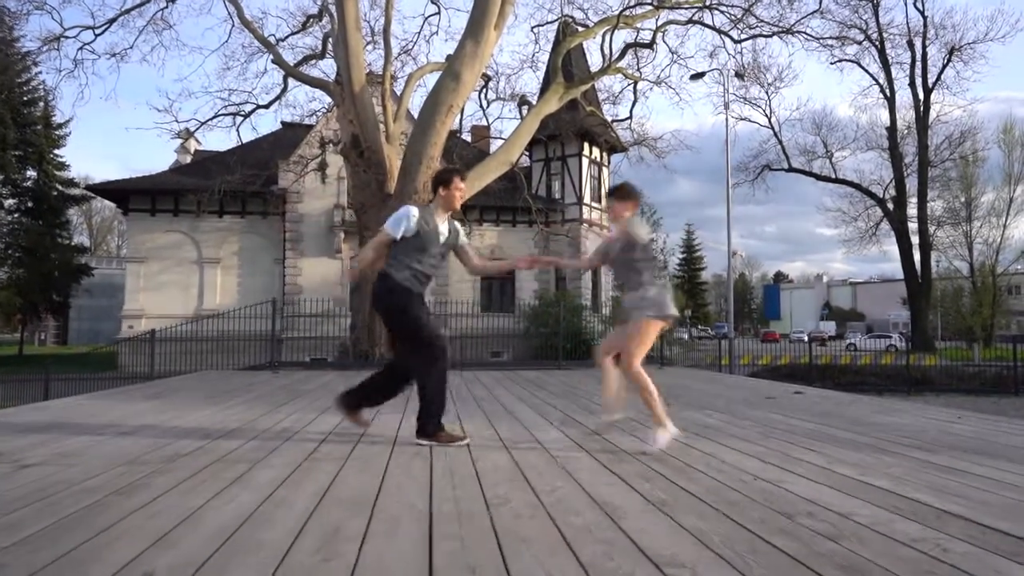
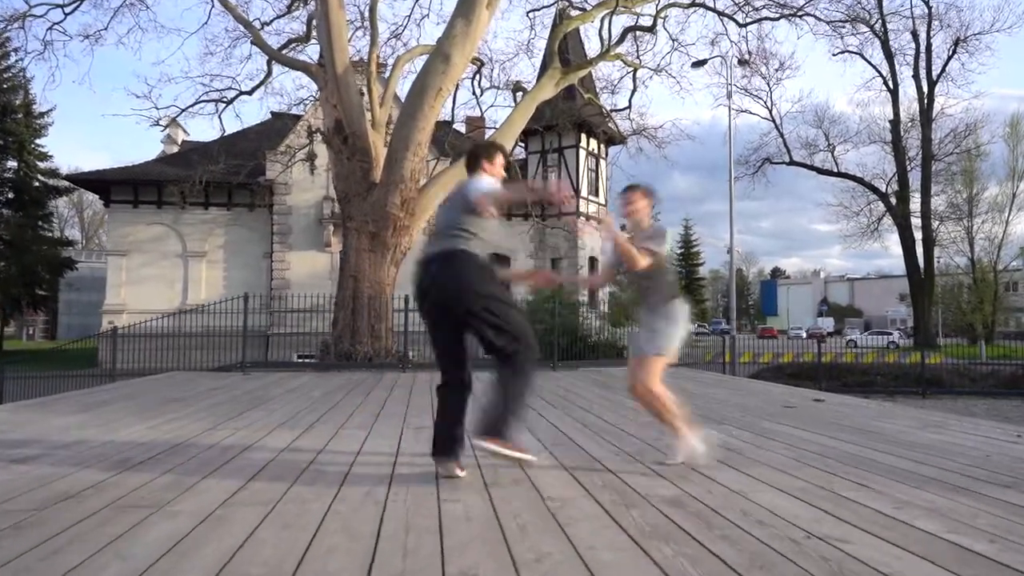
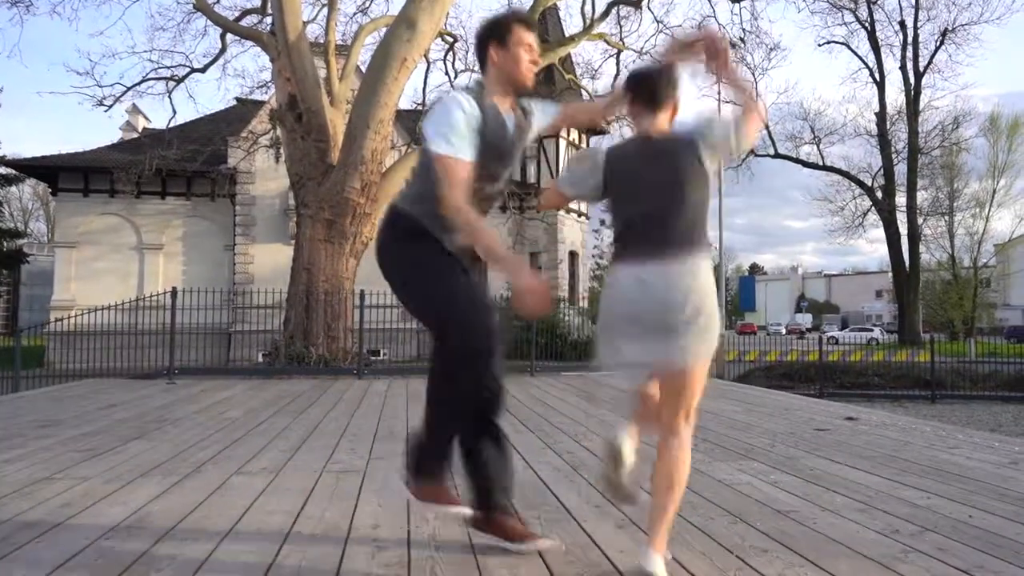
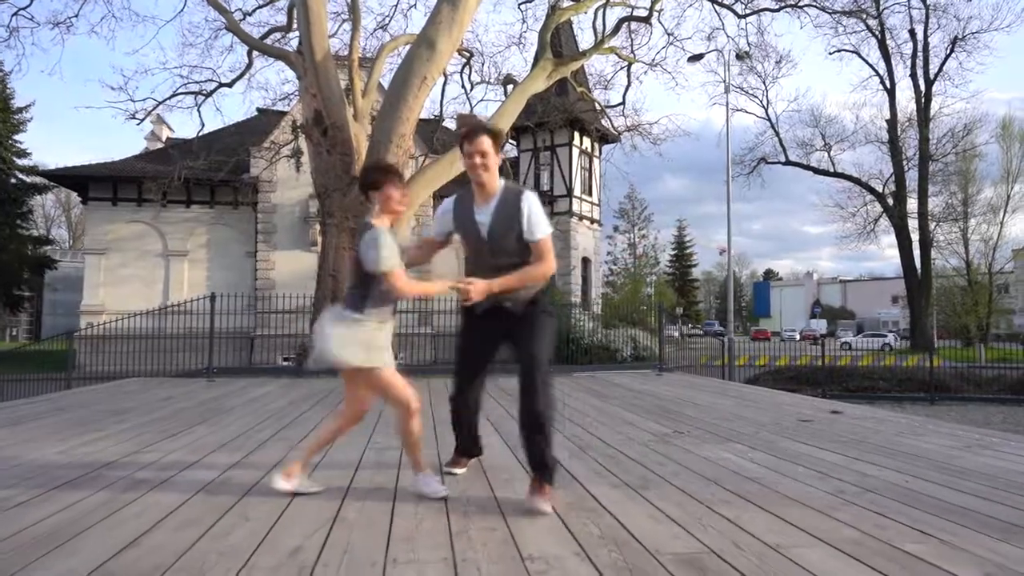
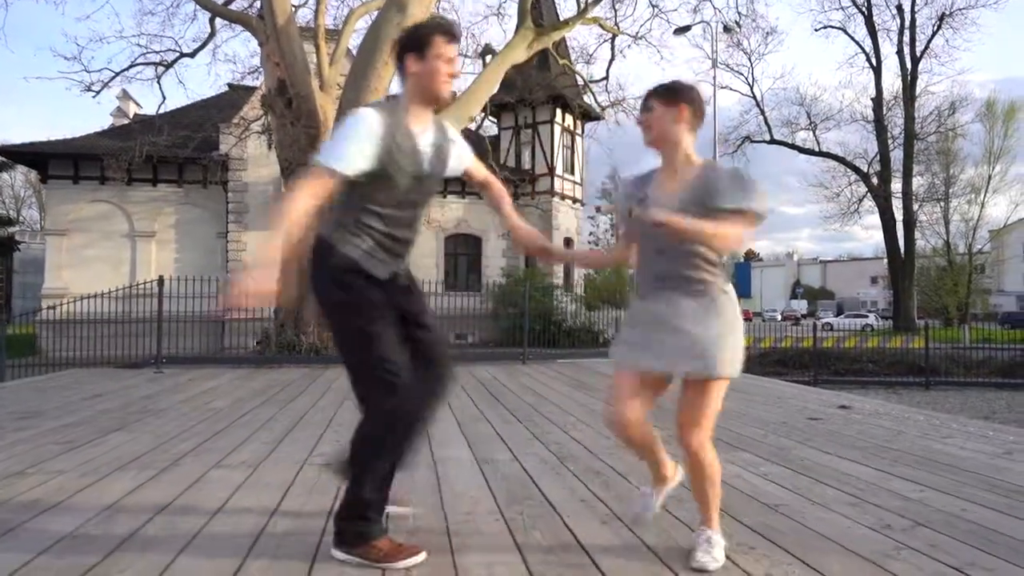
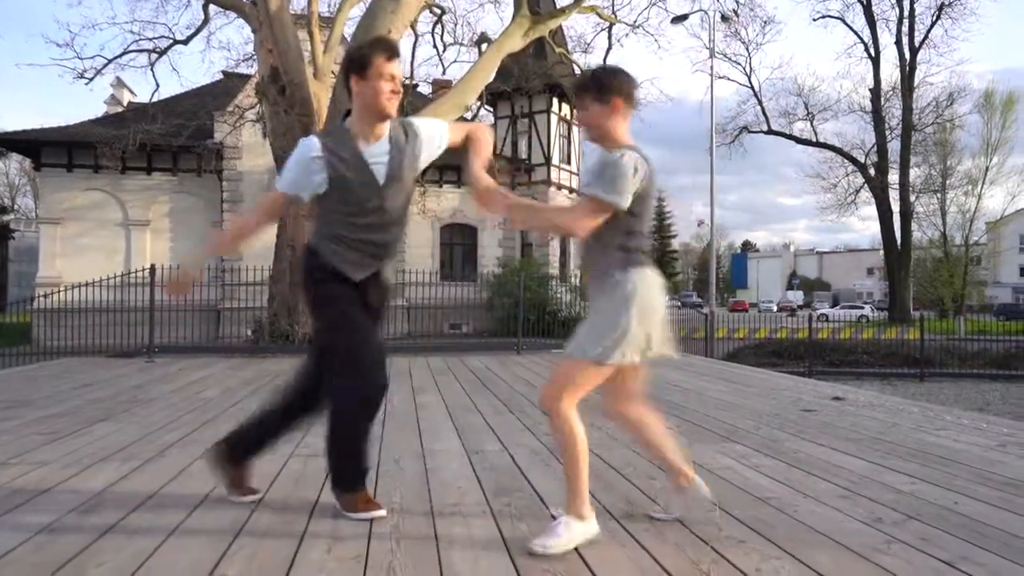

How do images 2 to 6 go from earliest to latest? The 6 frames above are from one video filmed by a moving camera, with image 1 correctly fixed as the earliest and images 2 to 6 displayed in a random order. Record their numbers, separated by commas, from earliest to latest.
2, 4, 3, 5, 6
